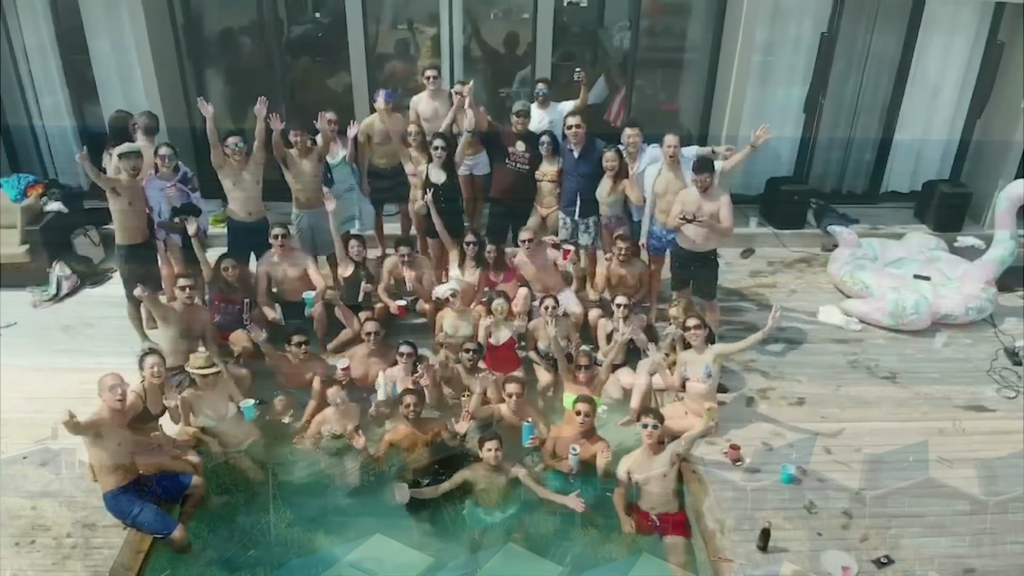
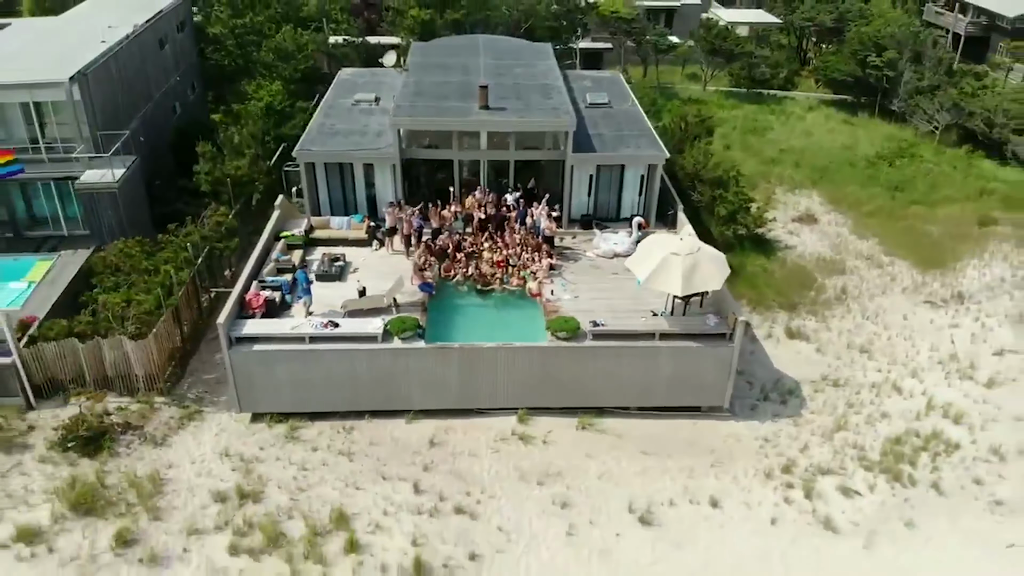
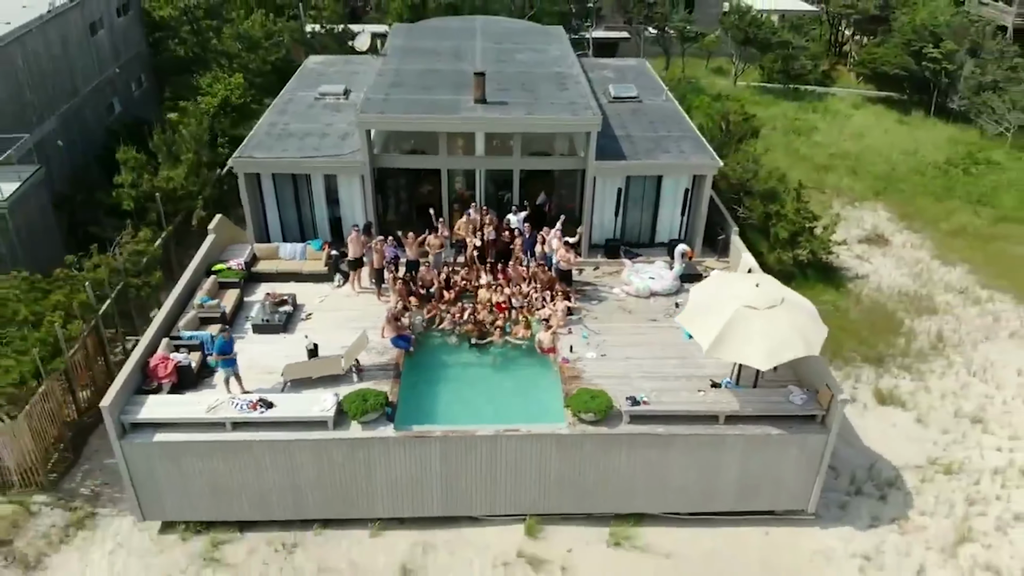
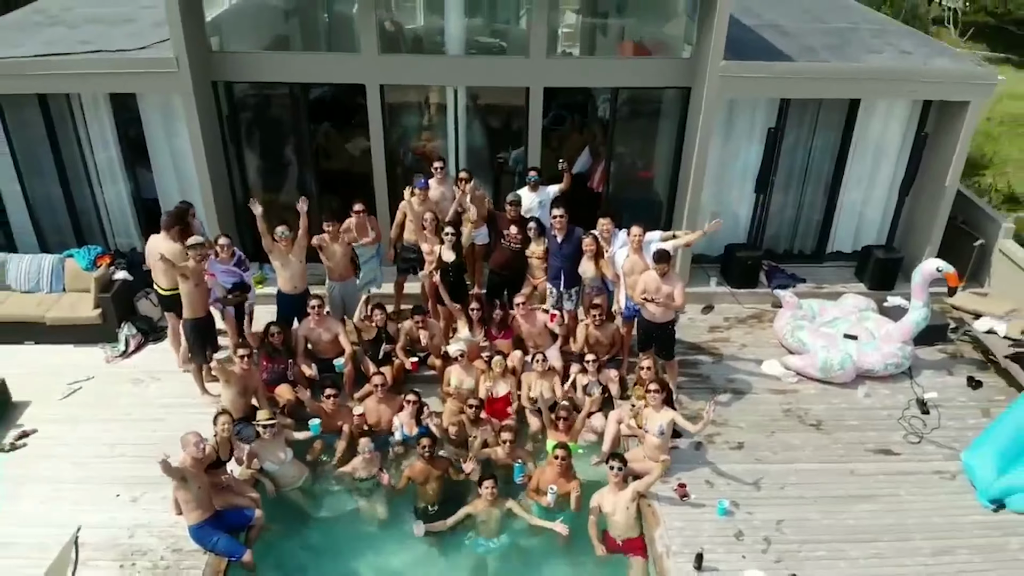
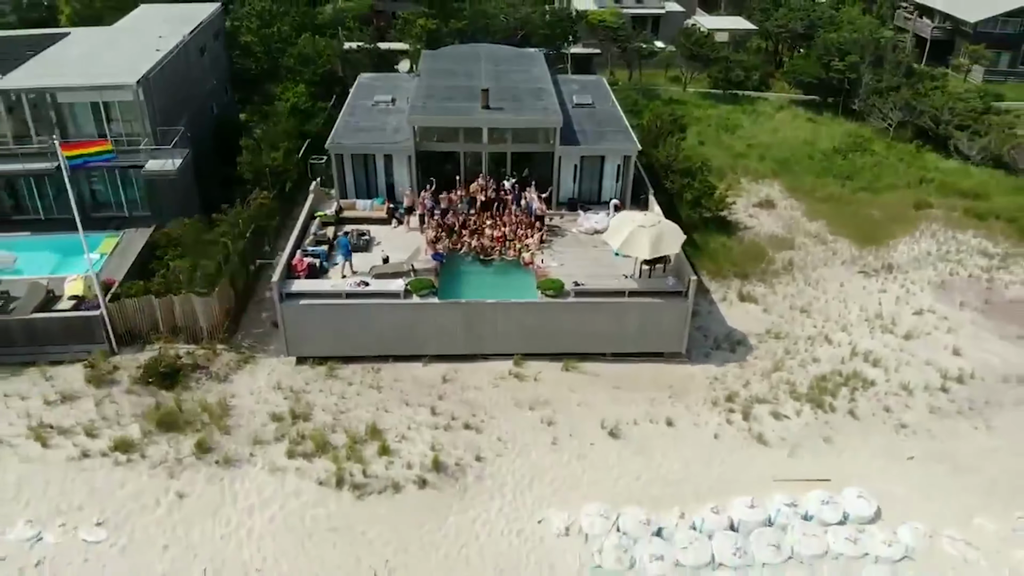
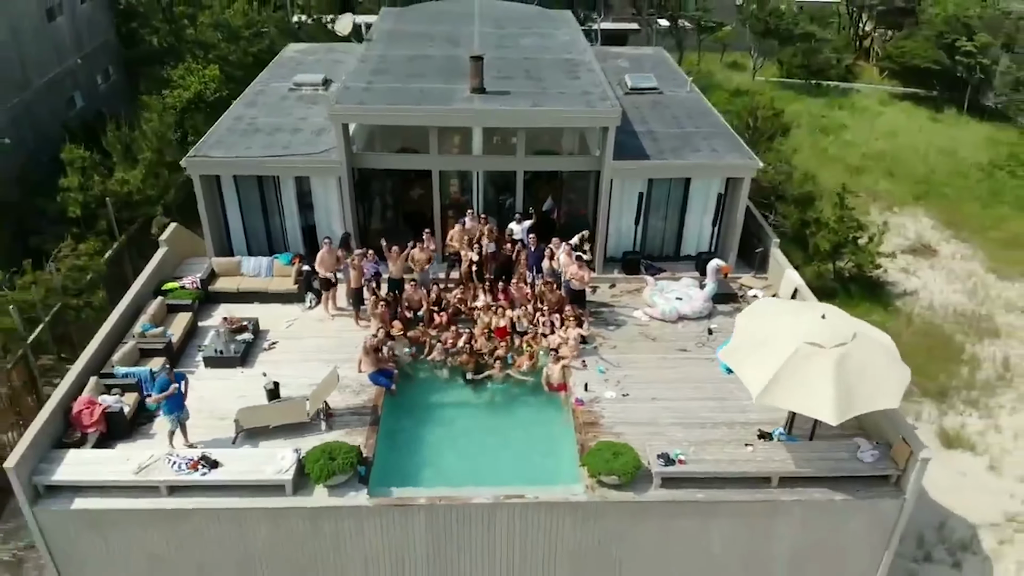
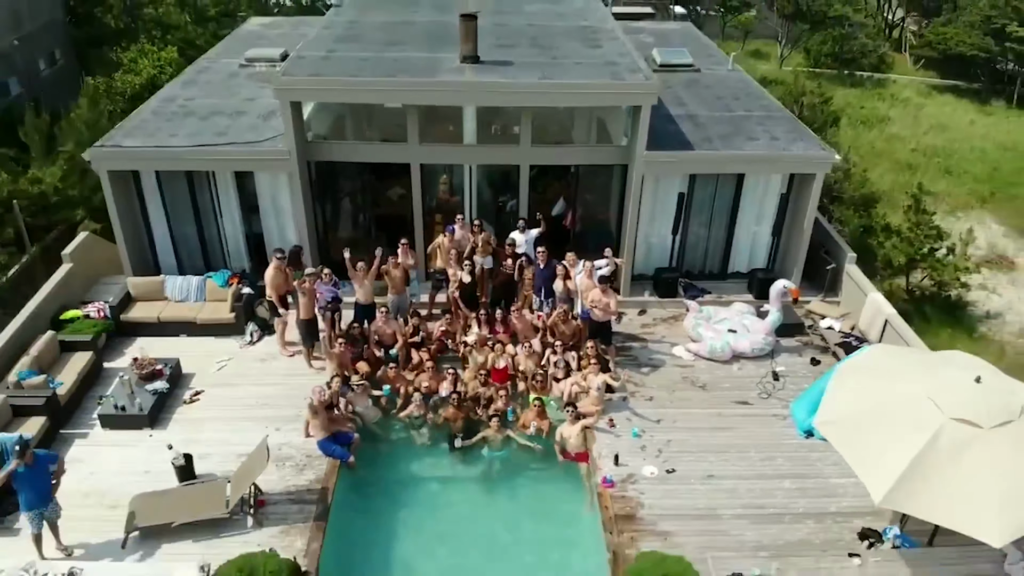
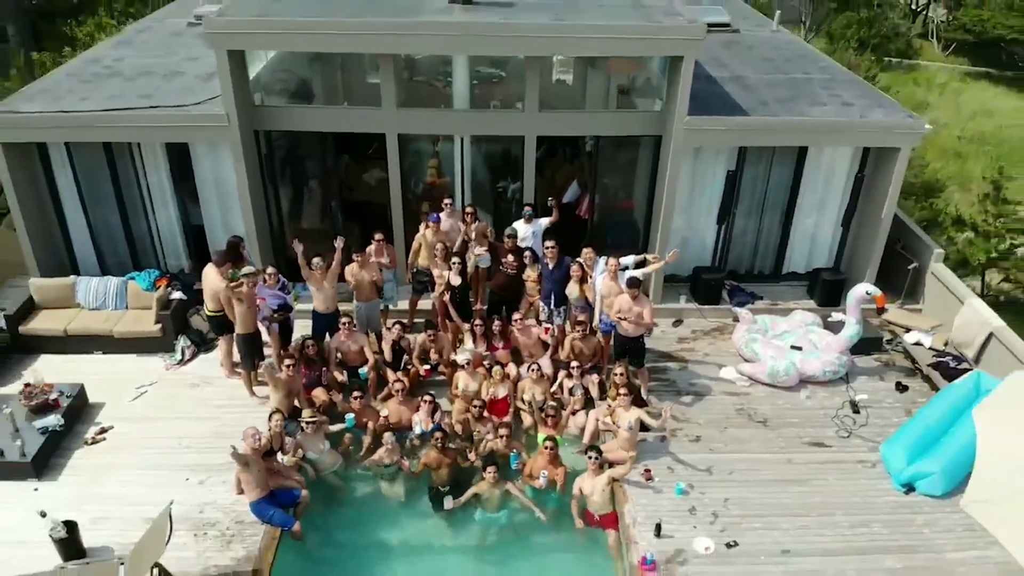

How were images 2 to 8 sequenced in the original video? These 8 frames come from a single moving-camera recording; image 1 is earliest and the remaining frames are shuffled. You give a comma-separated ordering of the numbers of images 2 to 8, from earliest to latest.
4, 8, 7, 6, 3, 2, 5
